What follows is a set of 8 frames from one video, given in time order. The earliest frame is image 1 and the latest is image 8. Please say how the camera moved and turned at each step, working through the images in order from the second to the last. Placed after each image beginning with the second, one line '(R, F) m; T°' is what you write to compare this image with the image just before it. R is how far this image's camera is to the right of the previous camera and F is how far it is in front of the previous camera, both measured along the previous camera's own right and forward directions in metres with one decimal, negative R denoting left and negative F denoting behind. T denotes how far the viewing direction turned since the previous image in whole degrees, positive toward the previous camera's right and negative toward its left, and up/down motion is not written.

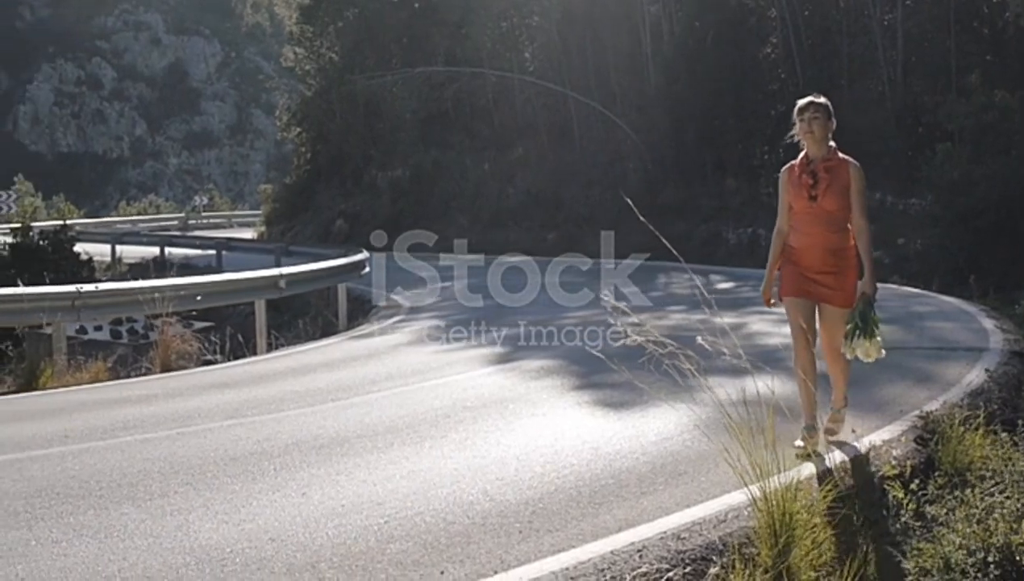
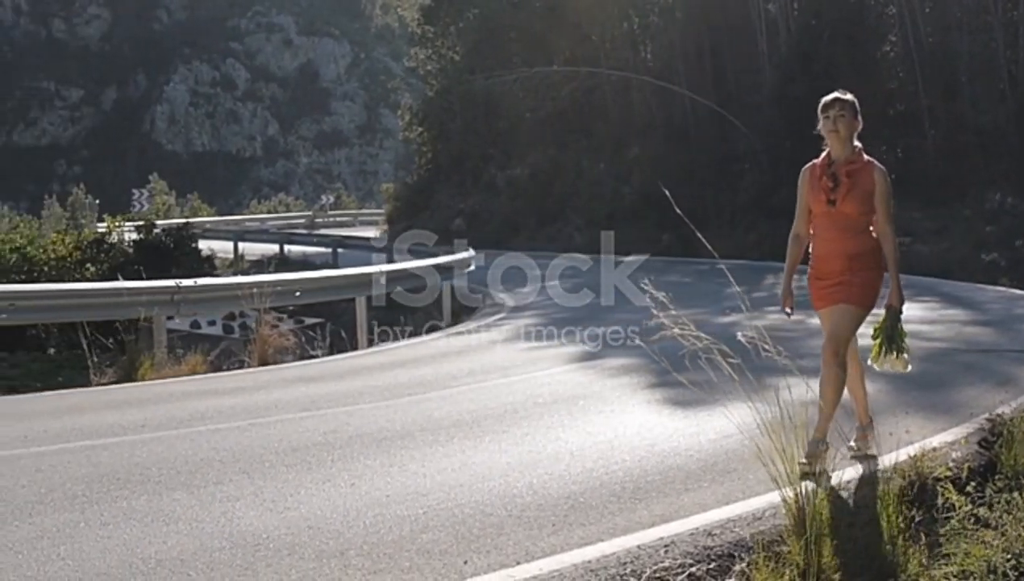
(+0.3, -0.1) m; -5°
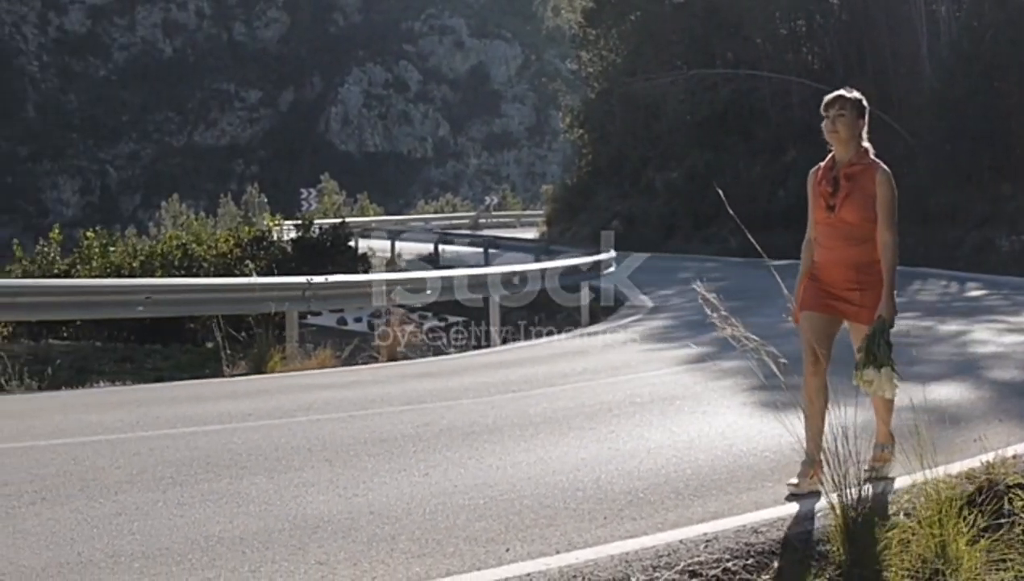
(+0.4, -0.2) m; -6°
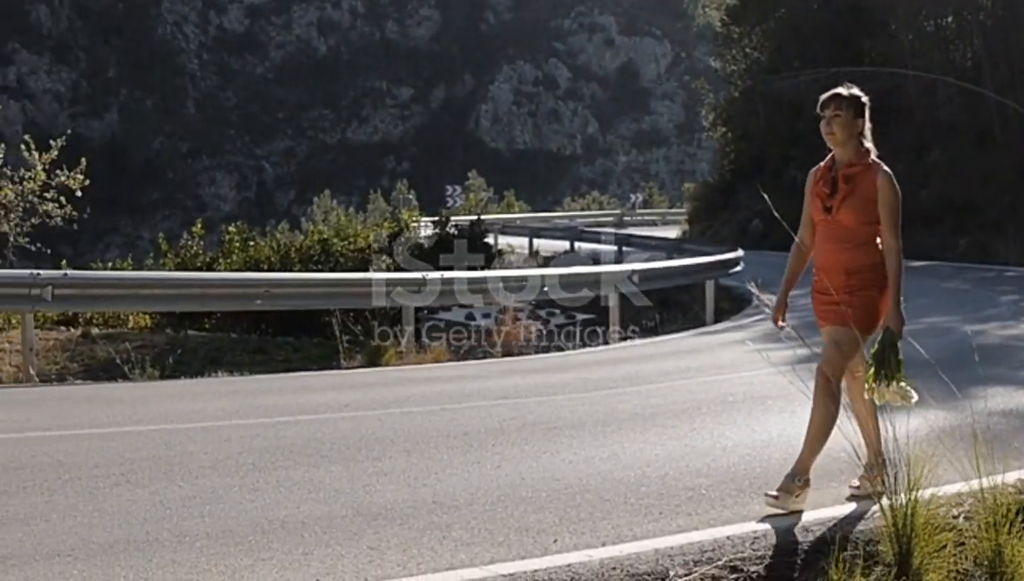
(+0.3, -0.1) m; -6°
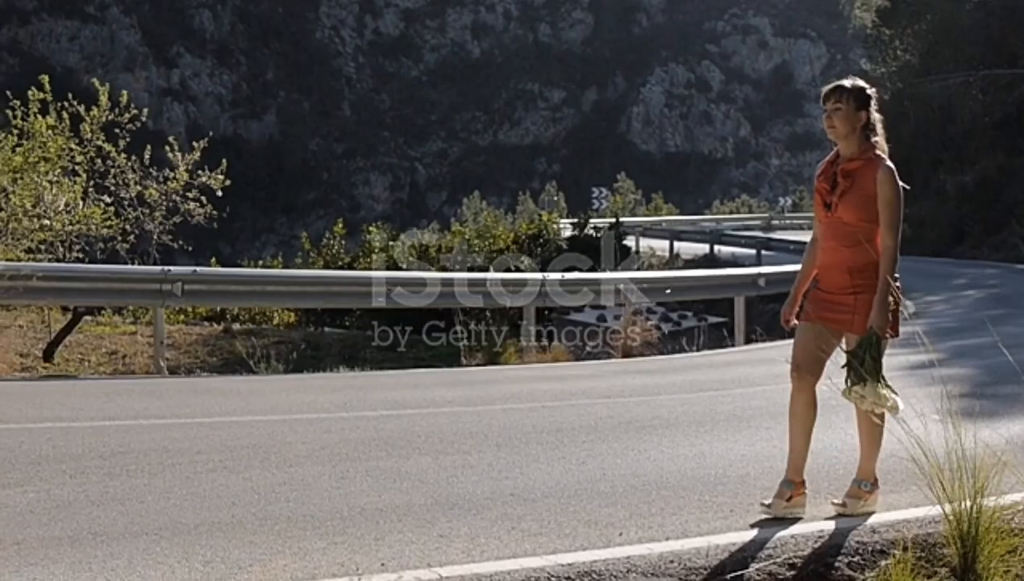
(+0.3, -0.1) m; -6°
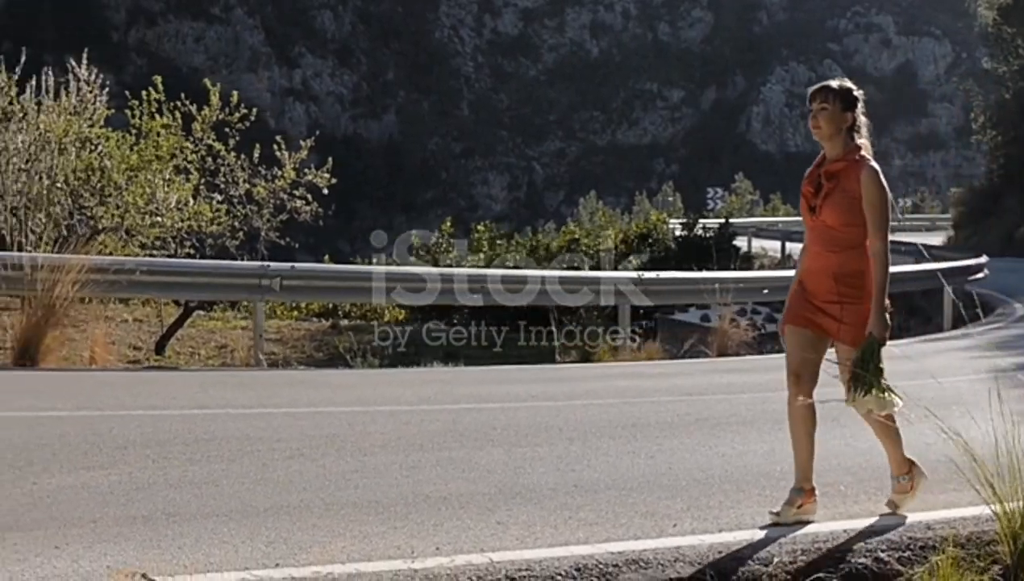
(+0.2, -0.1) m; -4°
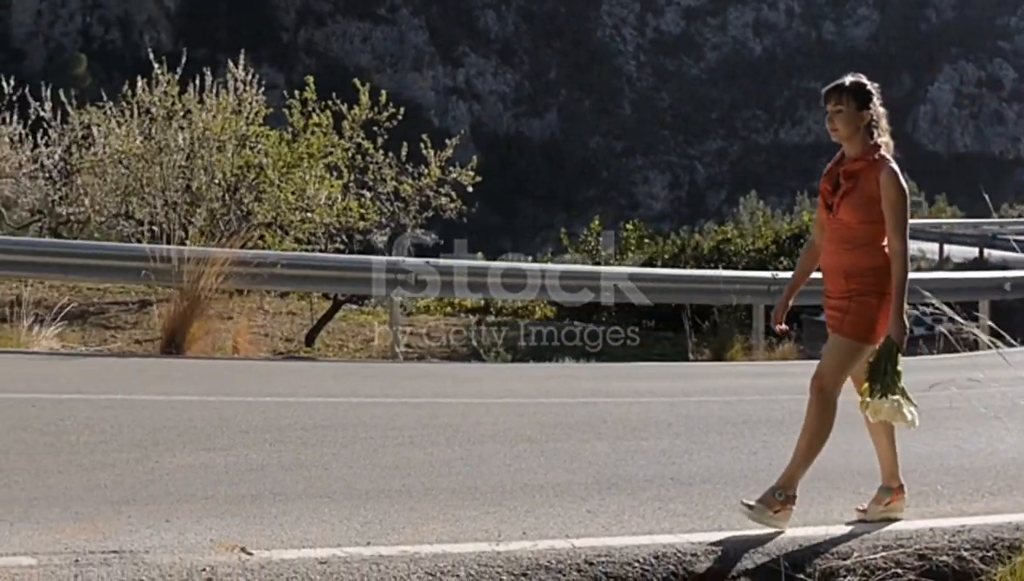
(+0.2, -0.2) m; -6°
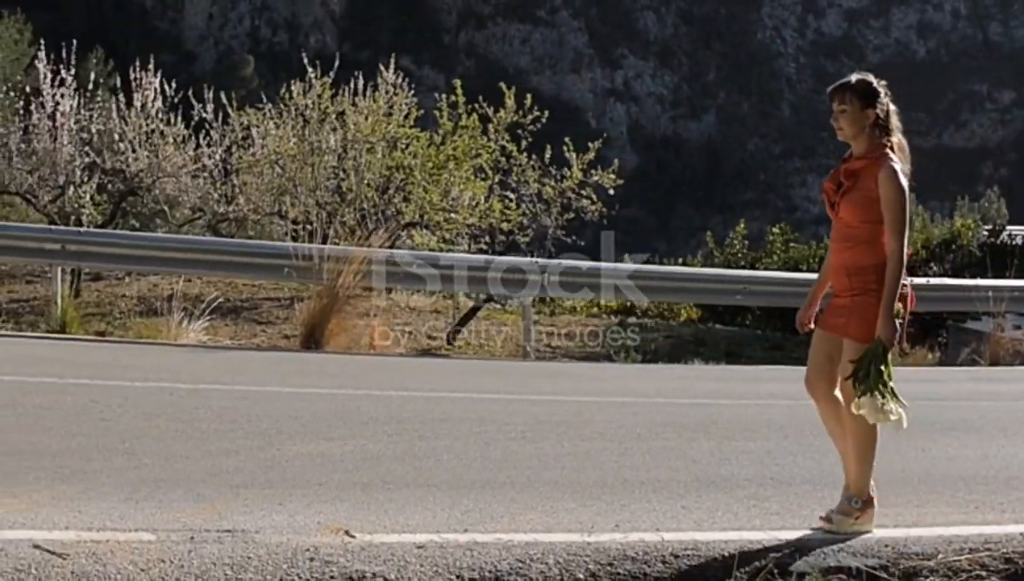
(+0.2, -0.2) m; -6°
